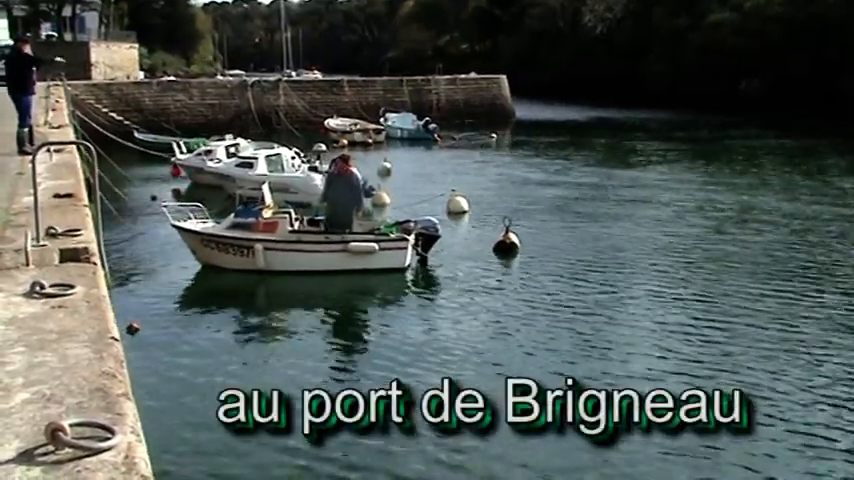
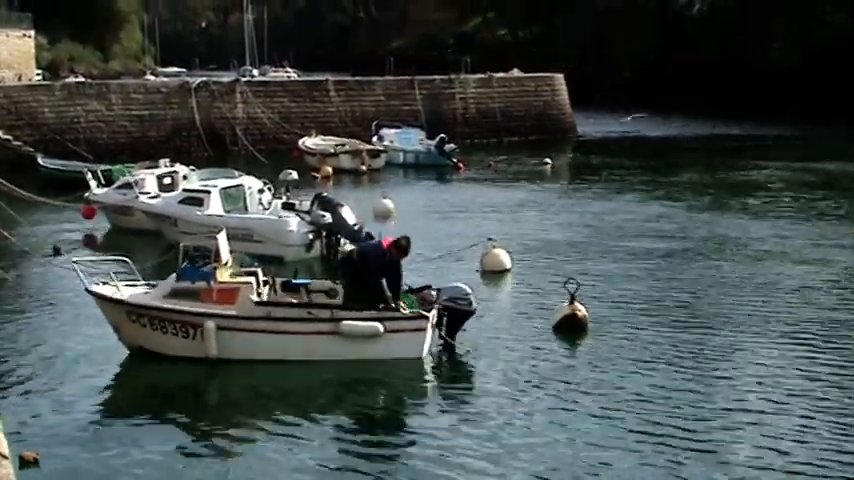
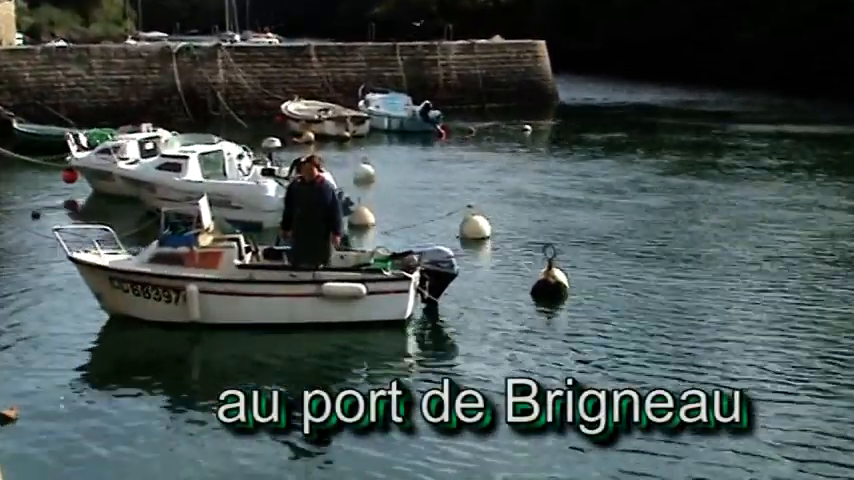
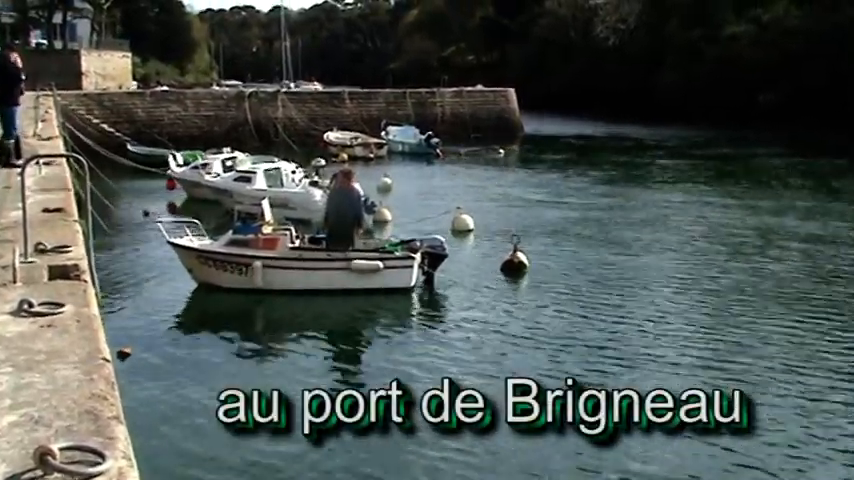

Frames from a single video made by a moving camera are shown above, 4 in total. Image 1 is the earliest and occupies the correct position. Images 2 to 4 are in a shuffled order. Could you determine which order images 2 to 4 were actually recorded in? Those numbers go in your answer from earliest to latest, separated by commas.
4, 3, 2
